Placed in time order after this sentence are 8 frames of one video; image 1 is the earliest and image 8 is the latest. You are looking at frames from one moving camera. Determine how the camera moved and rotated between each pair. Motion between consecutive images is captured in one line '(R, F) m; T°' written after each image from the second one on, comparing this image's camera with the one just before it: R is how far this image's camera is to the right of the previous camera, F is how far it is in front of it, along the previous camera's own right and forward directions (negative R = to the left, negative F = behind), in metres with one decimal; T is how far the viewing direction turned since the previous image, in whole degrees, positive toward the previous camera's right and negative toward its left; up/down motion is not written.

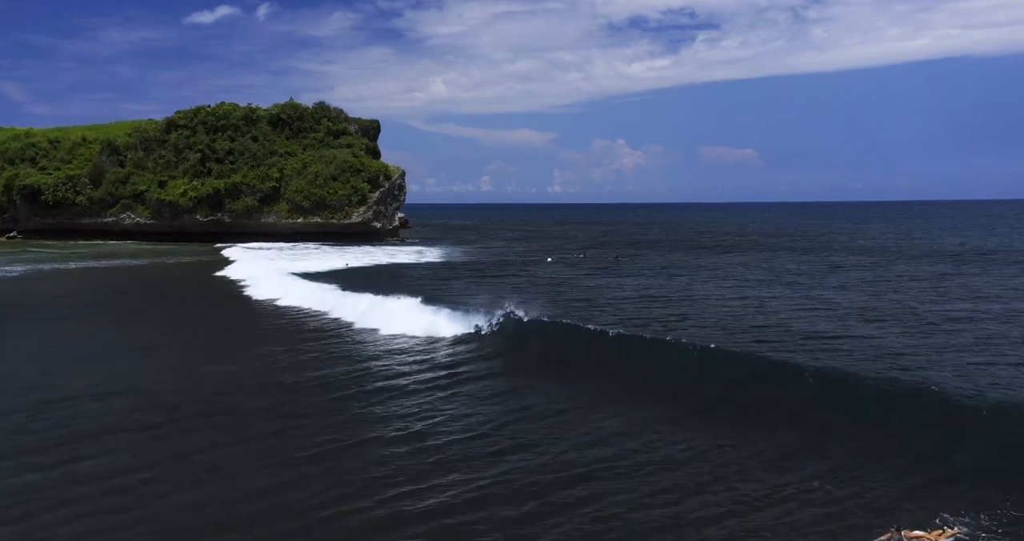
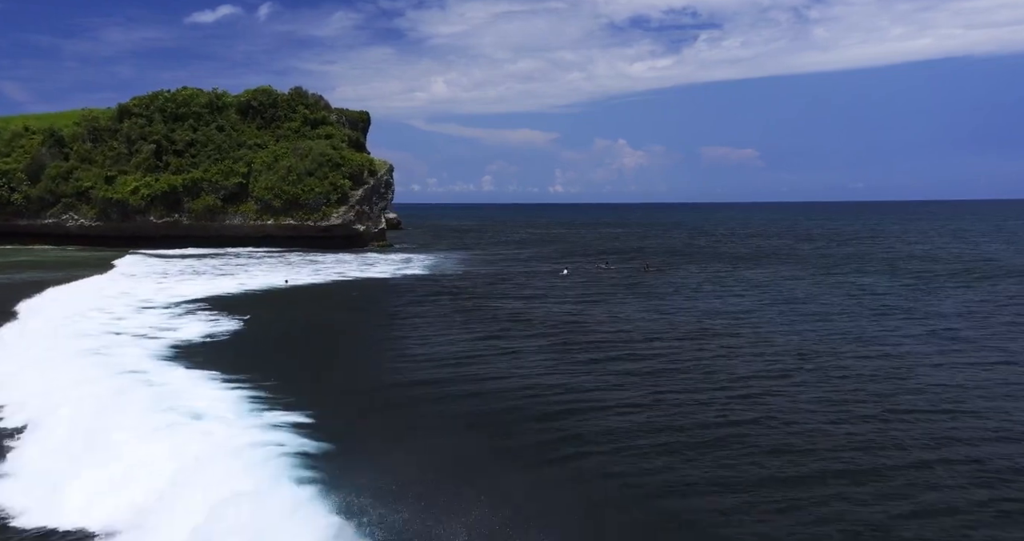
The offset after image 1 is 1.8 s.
(0.0, +9.3) m; 0°
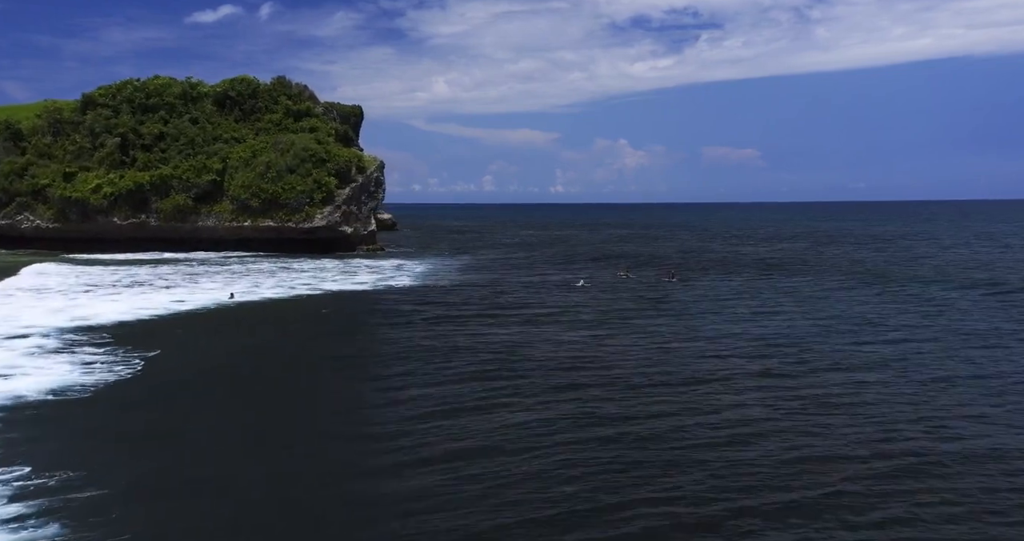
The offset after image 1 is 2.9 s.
(0.0, +5.7) m; 0°
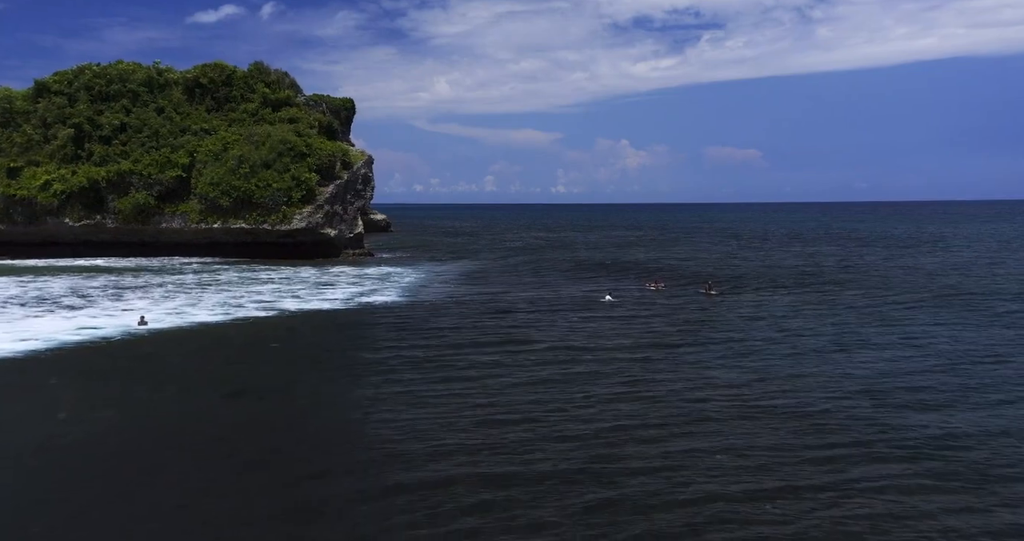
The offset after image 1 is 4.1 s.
(-0.1, +6.3) m; 0°
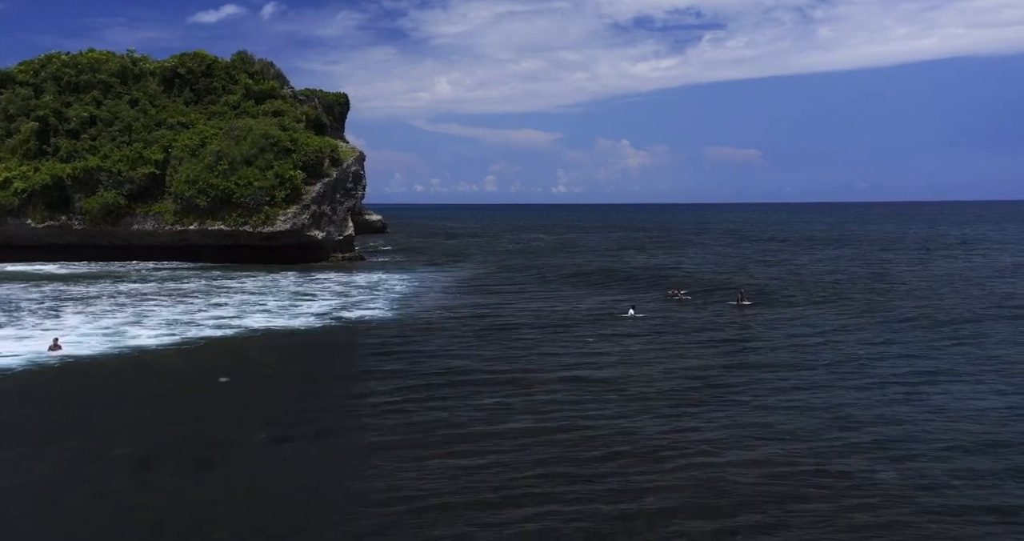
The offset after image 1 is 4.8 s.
(-0.1, +4.0) m; 0°
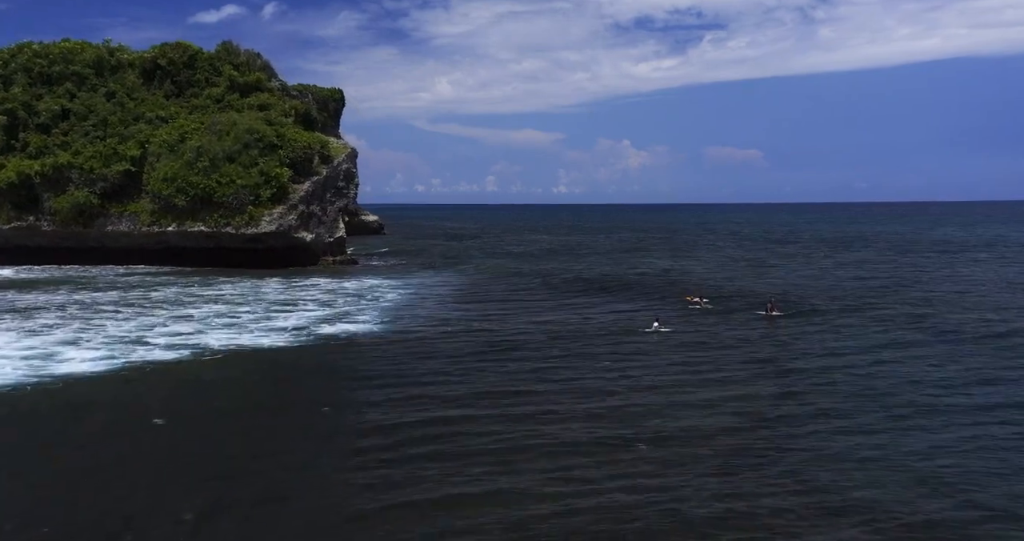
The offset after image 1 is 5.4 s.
(-0.1, +3.2) m; 0°
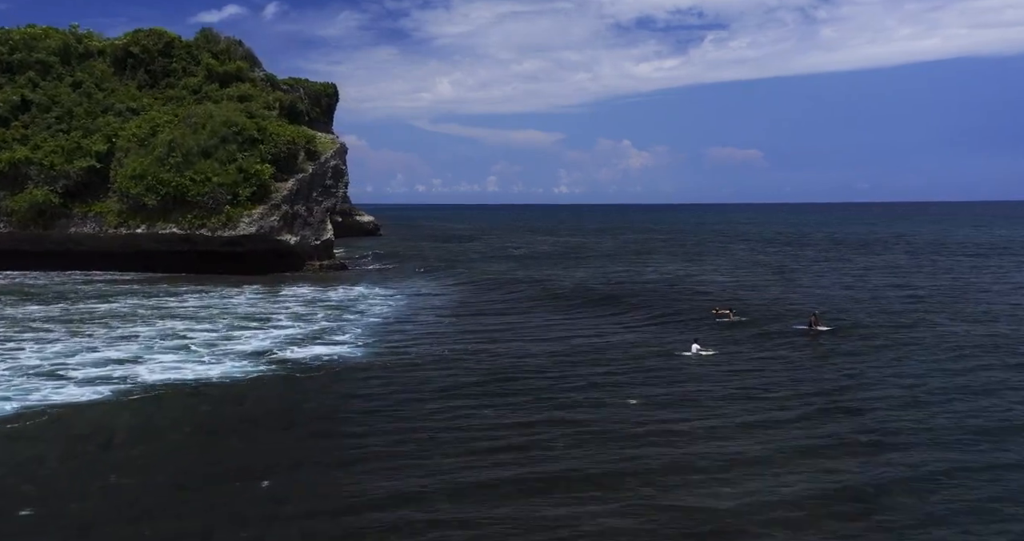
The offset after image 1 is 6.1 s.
(-0.1, +3.8) m; 0°
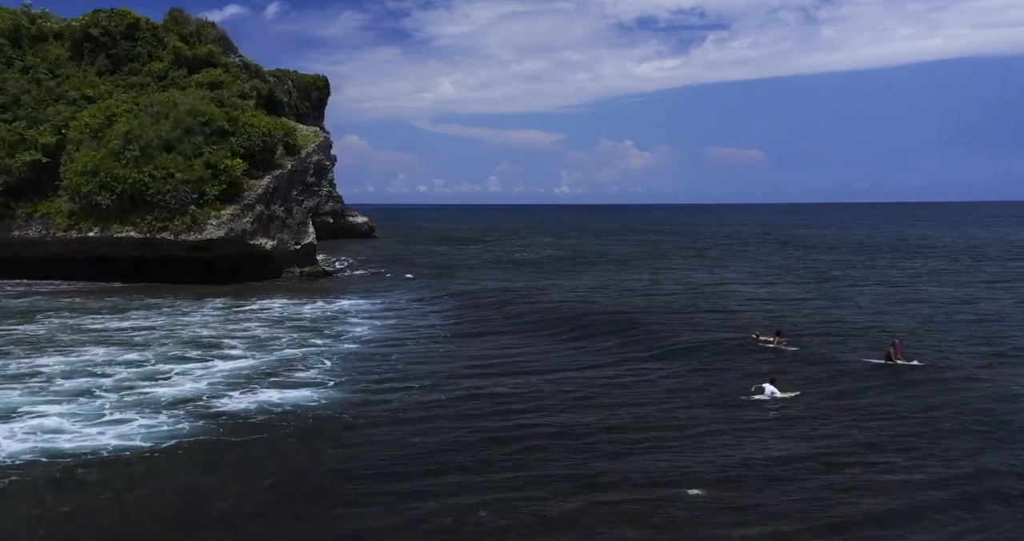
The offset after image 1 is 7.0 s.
(-0.1, +4.7) m; 0°
